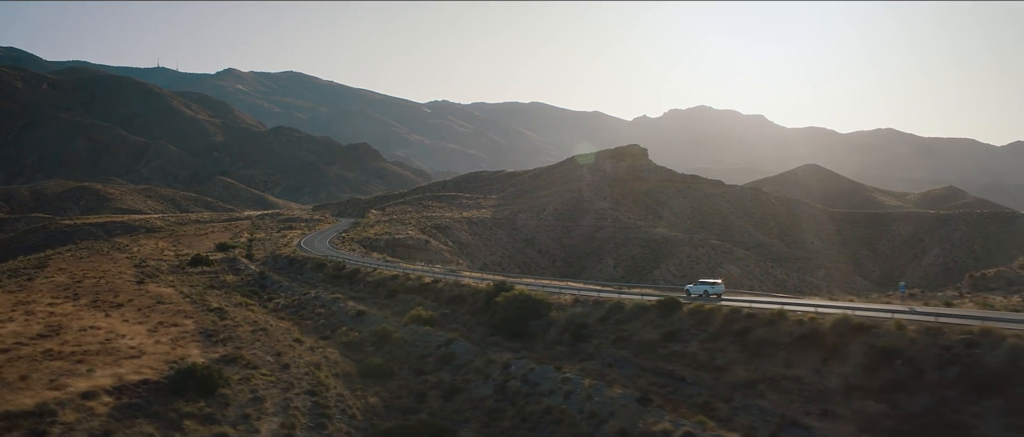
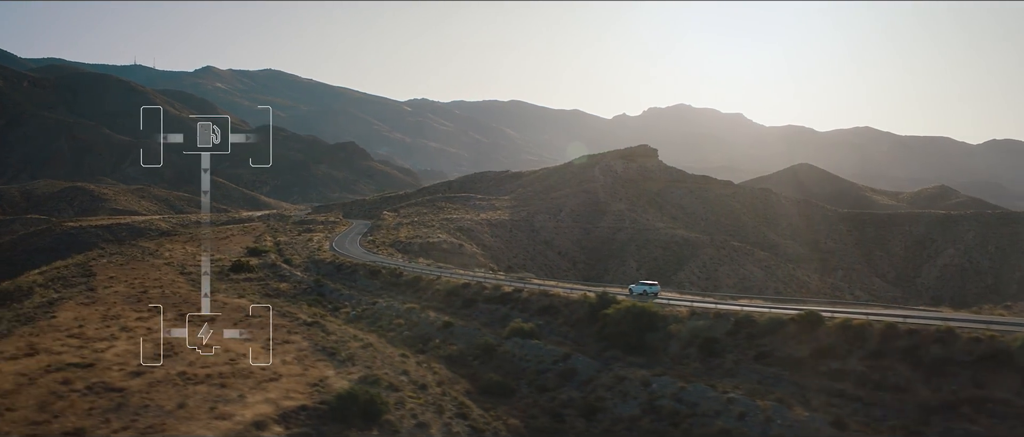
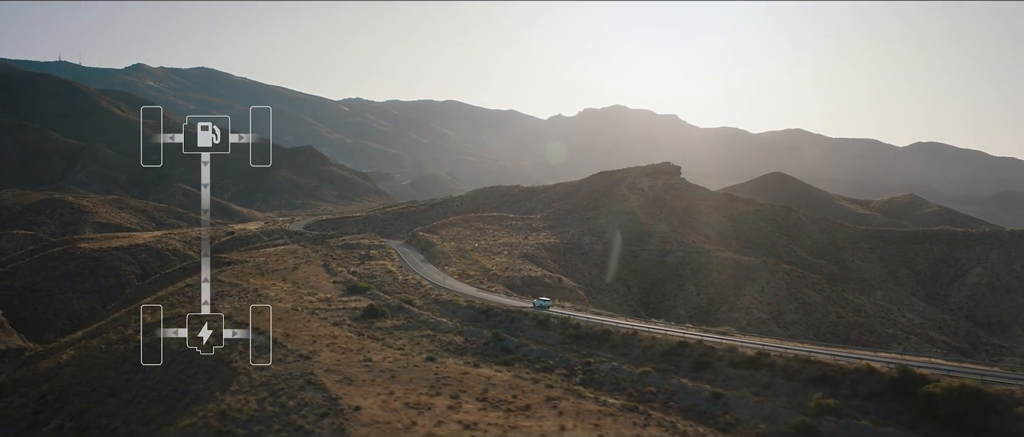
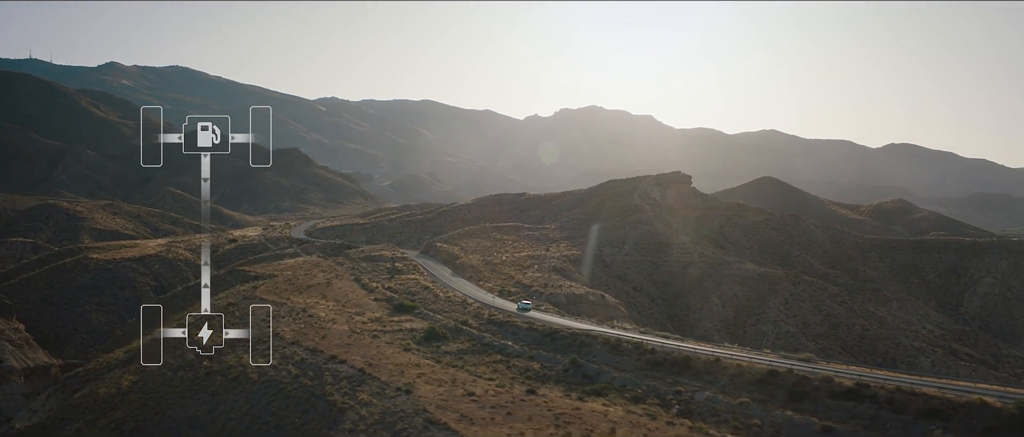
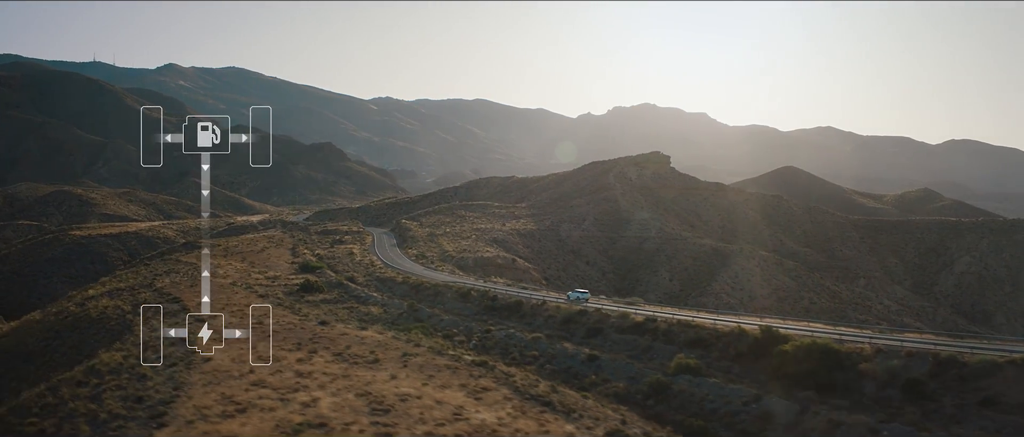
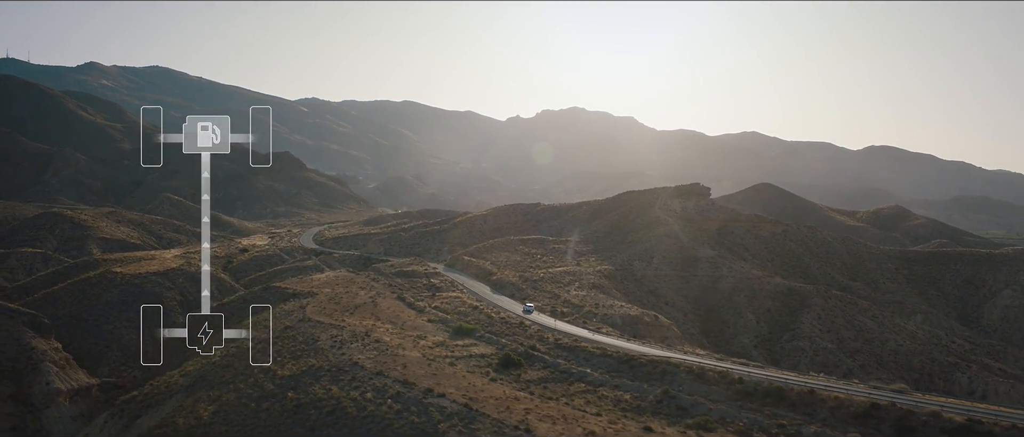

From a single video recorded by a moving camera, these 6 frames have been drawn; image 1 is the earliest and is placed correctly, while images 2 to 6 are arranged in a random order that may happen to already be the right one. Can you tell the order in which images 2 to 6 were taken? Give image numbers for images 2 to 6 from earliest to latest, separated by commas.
2, 5, 3, 4, 6
